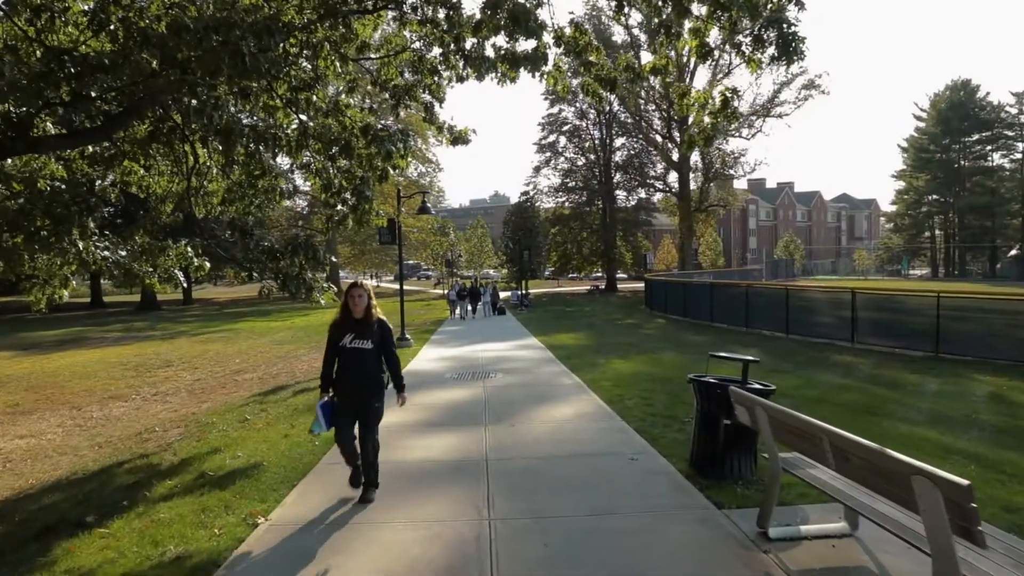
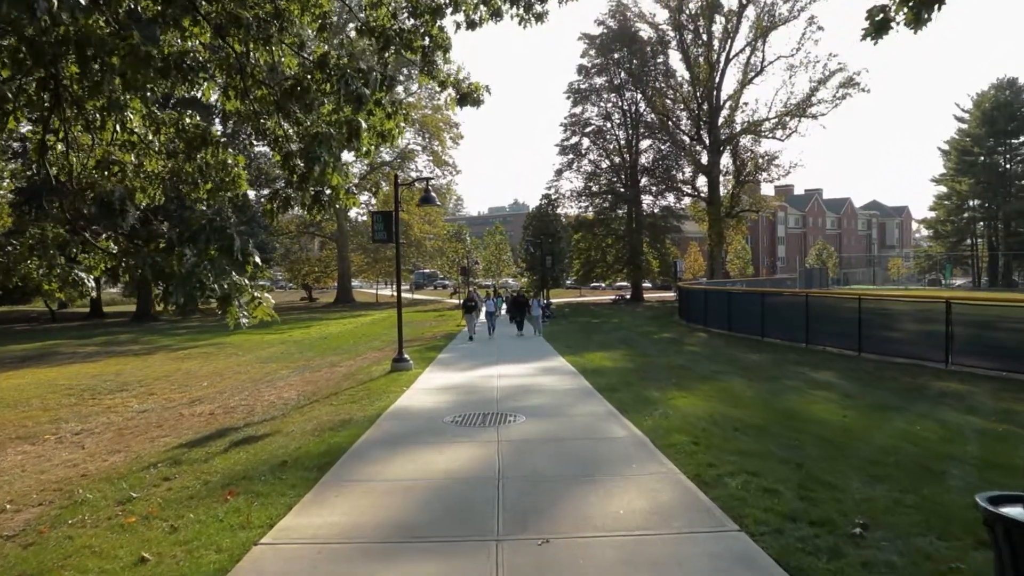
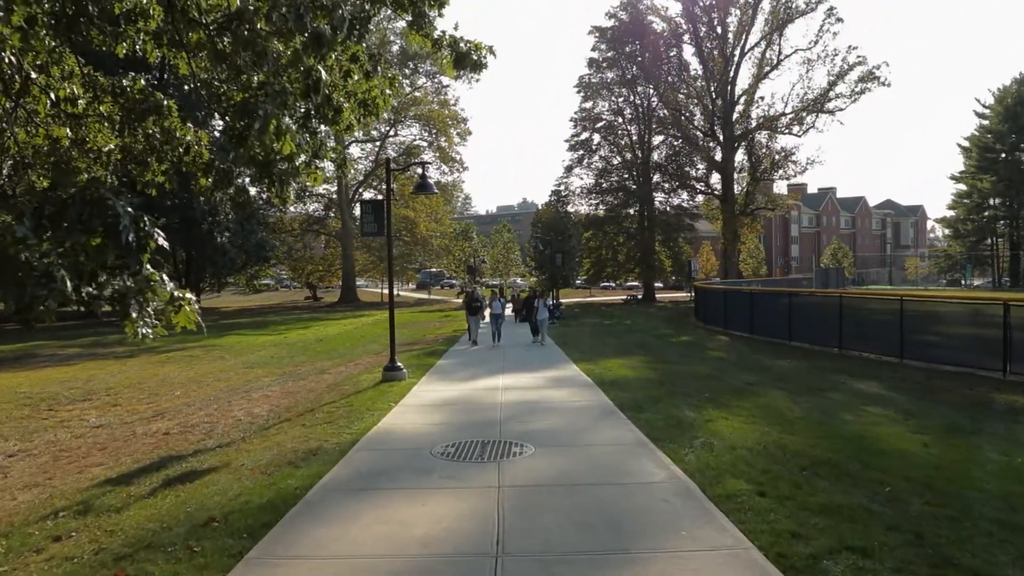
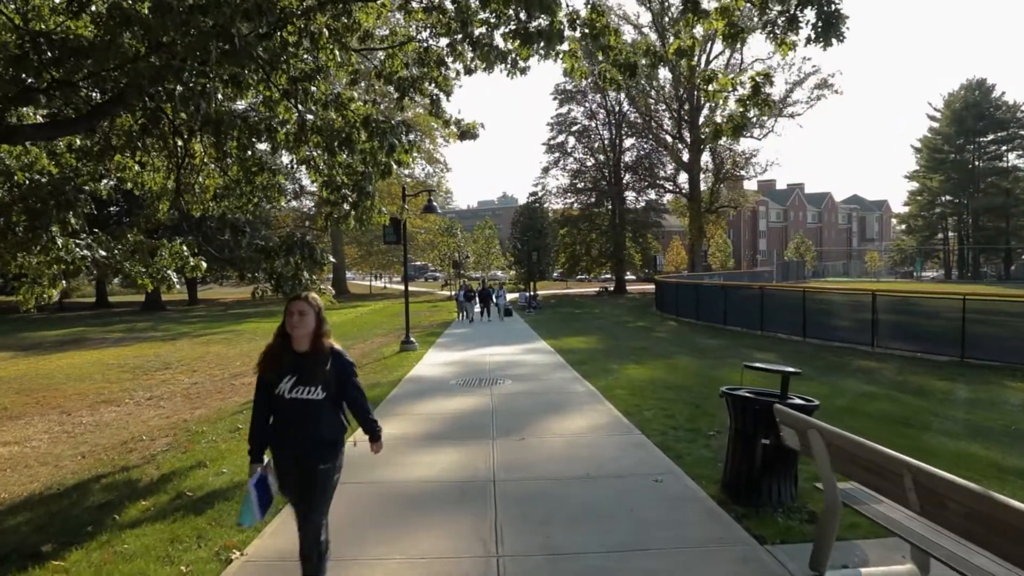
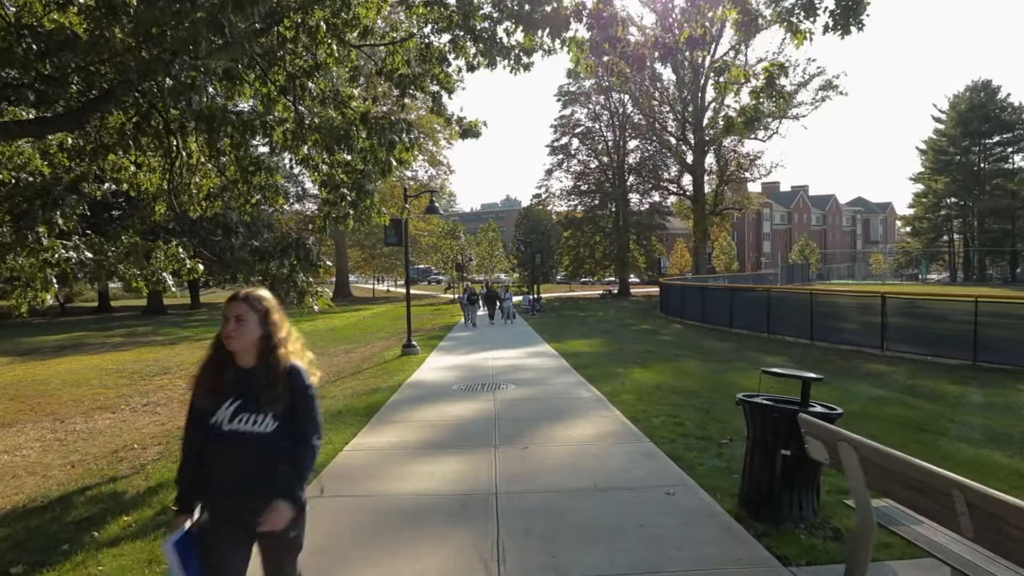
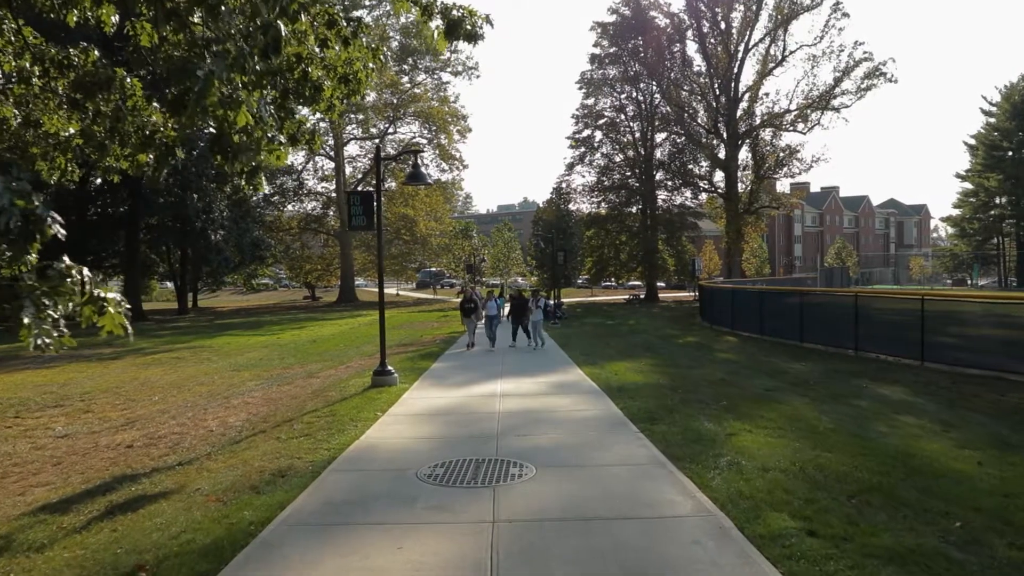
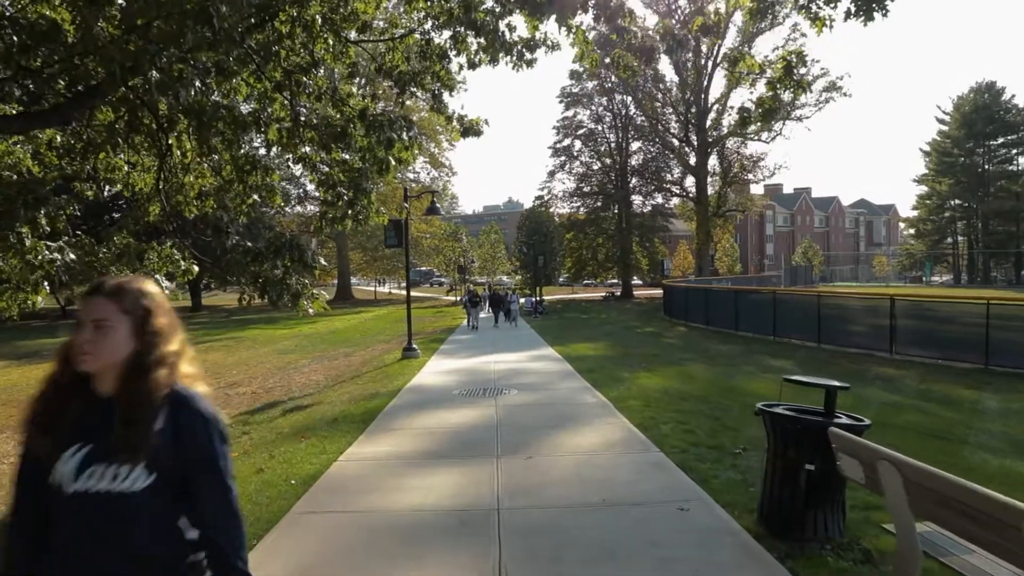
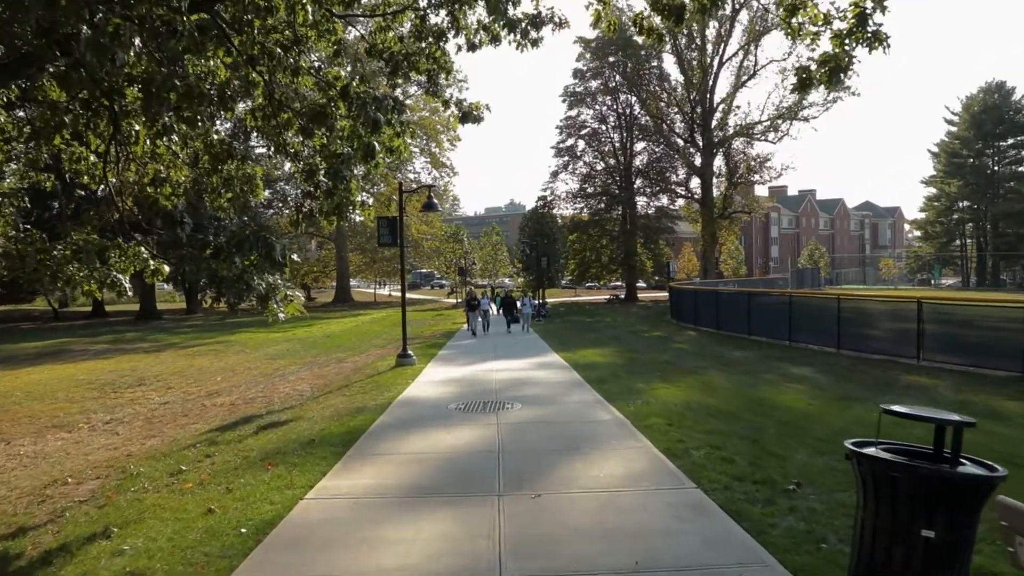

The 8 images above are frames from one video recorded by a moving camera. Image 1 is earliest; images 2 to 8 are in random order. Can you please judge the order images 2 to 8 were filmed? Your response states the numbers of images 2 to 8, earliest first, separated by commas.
4, 5, 7, 8, 2, 3, 6
